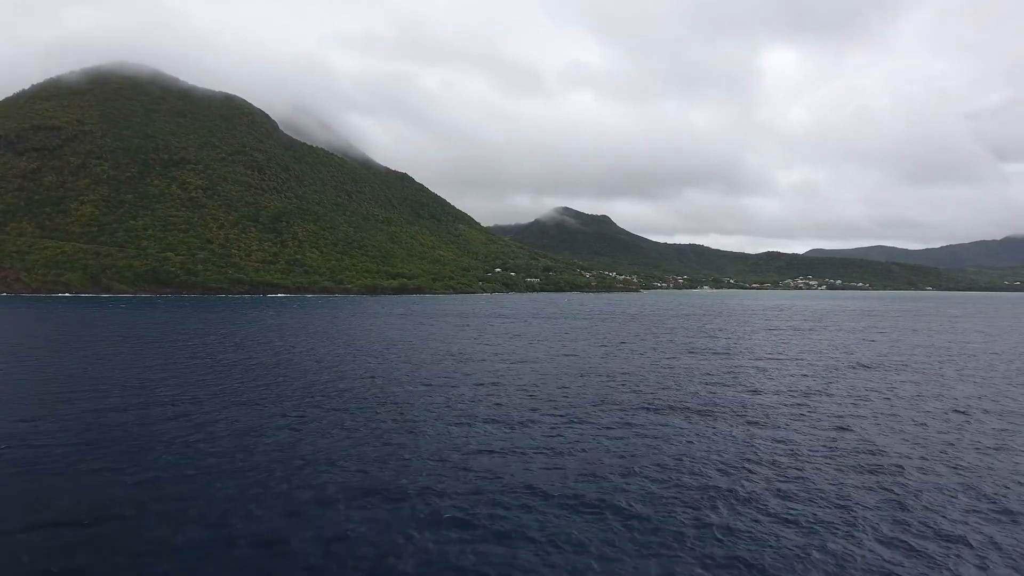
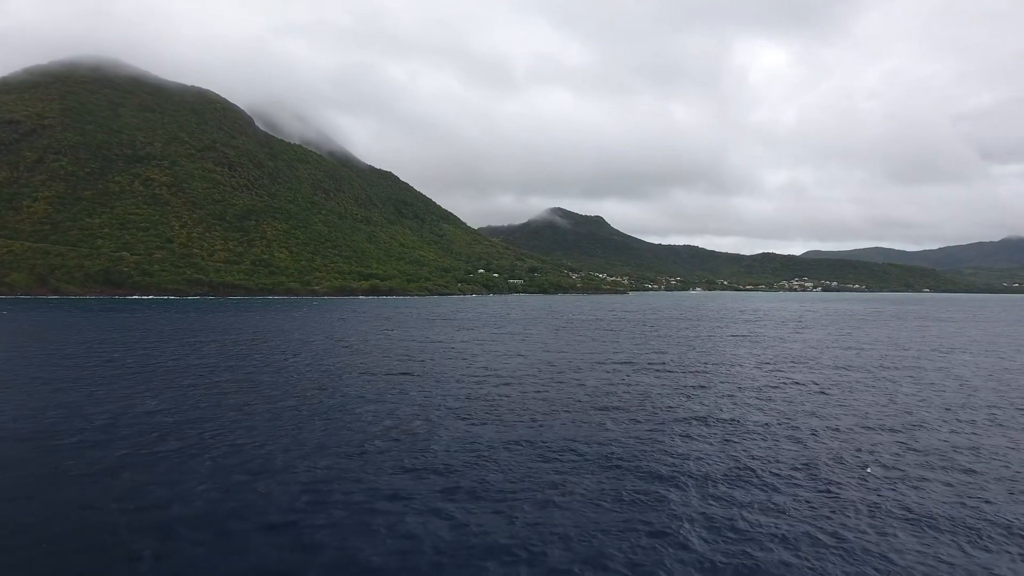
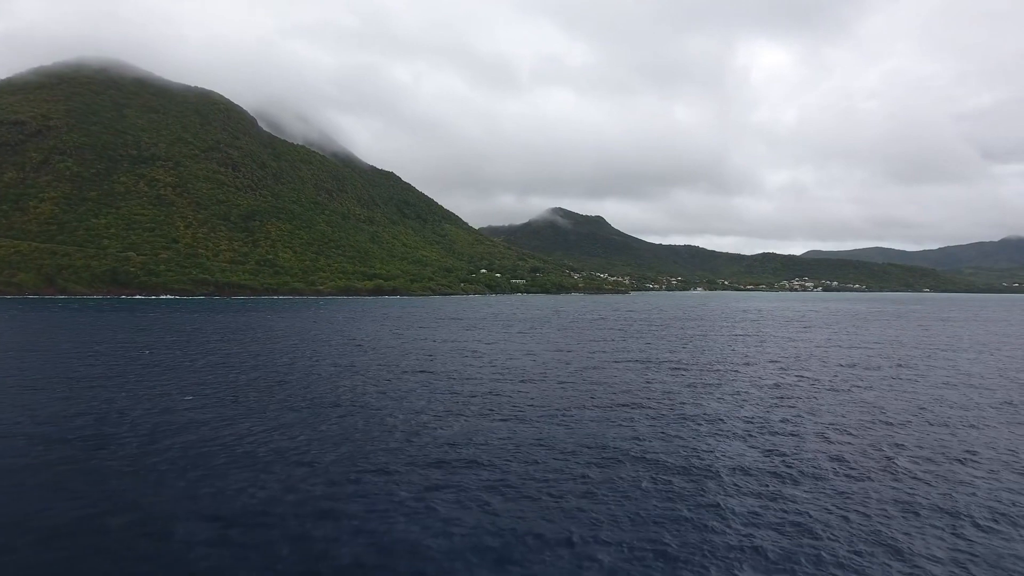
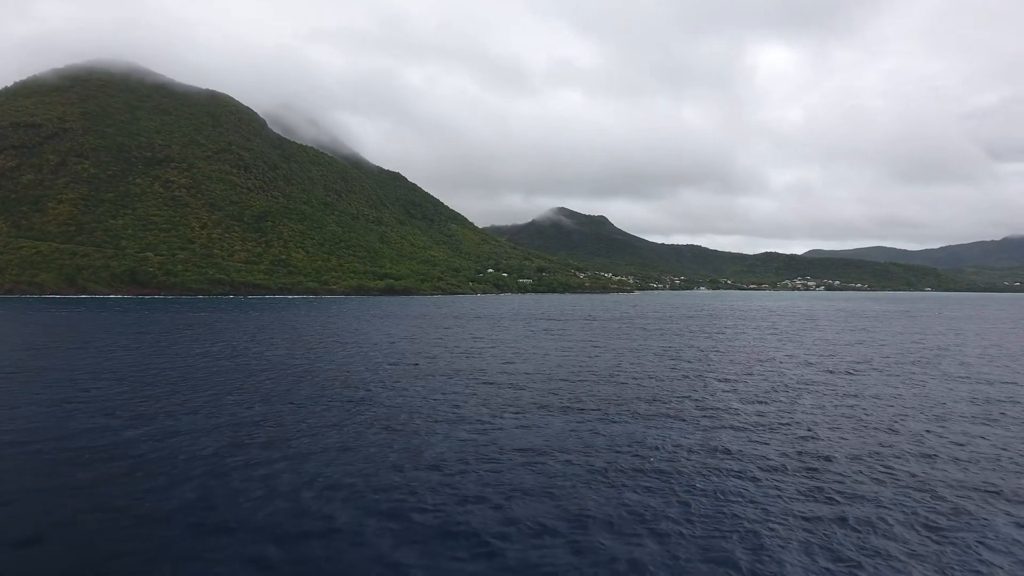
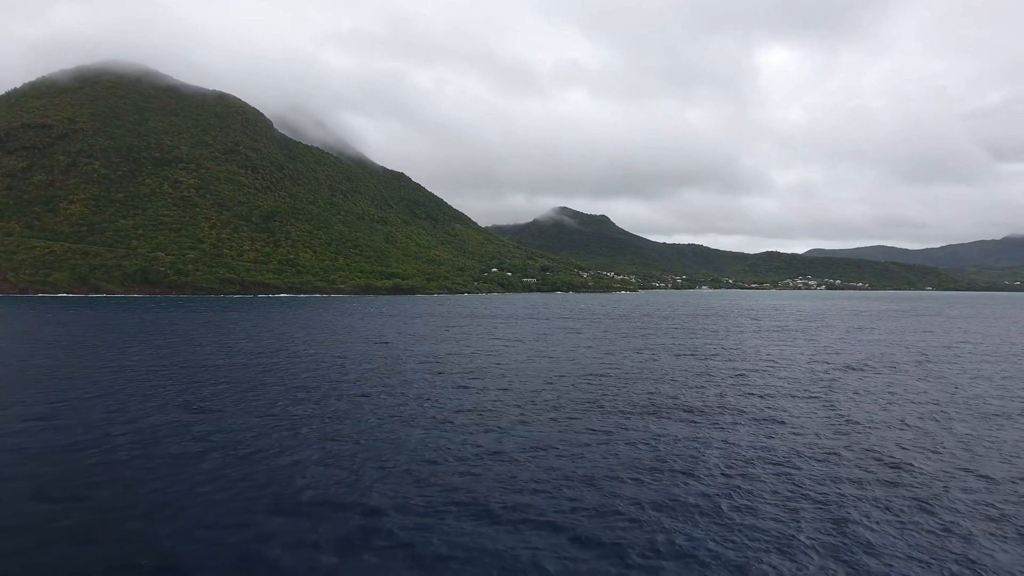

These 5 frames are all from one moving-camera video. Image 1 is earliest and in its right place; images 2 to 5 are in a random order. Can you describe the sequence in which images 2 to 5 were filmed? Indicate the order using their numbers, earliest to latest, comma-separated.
5, 4, 3, 2
